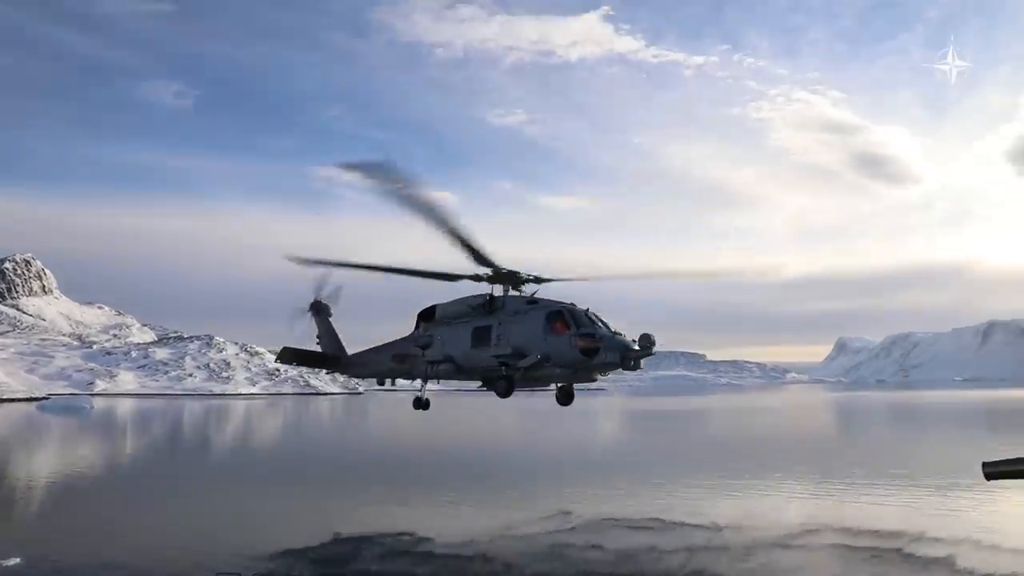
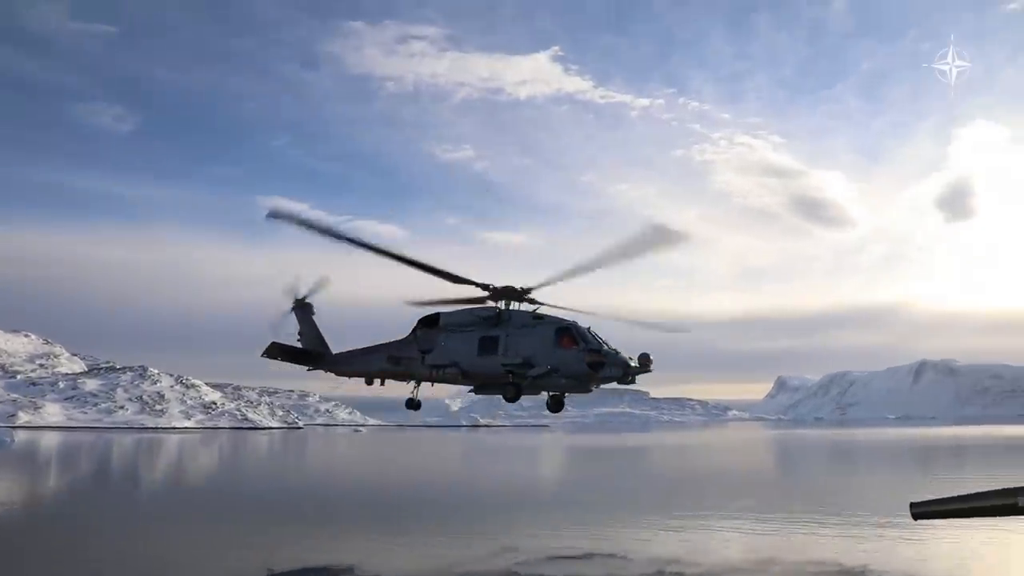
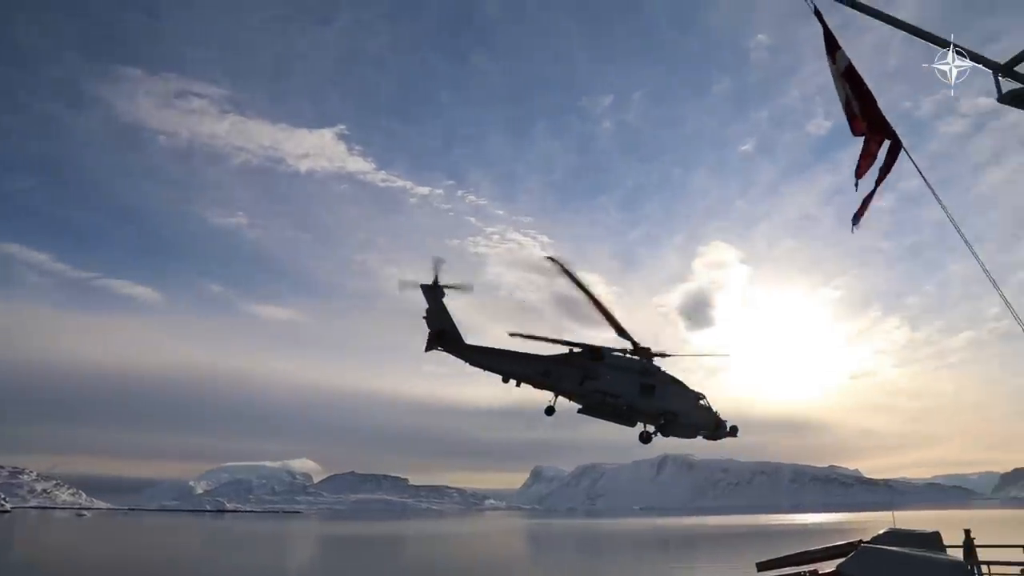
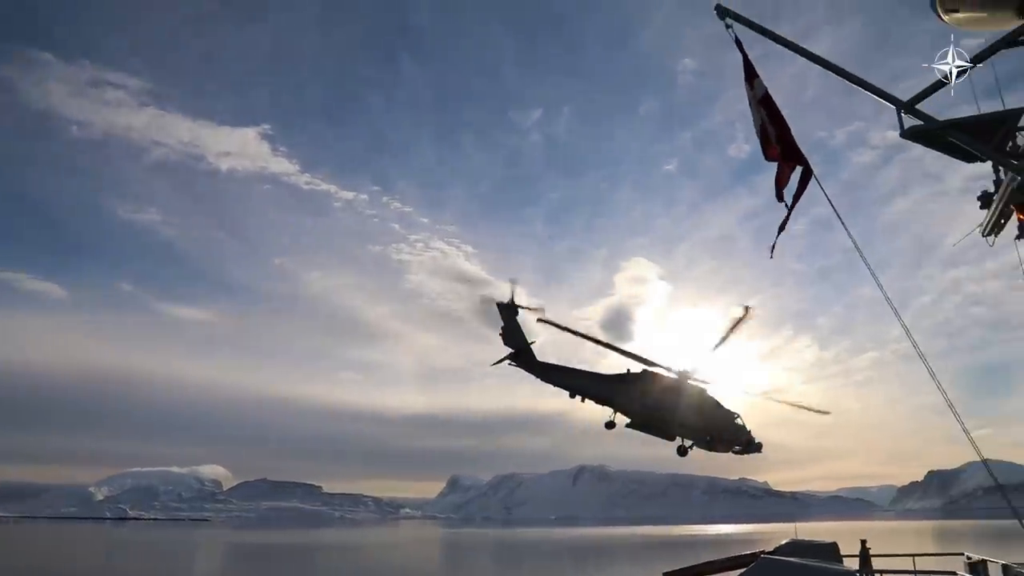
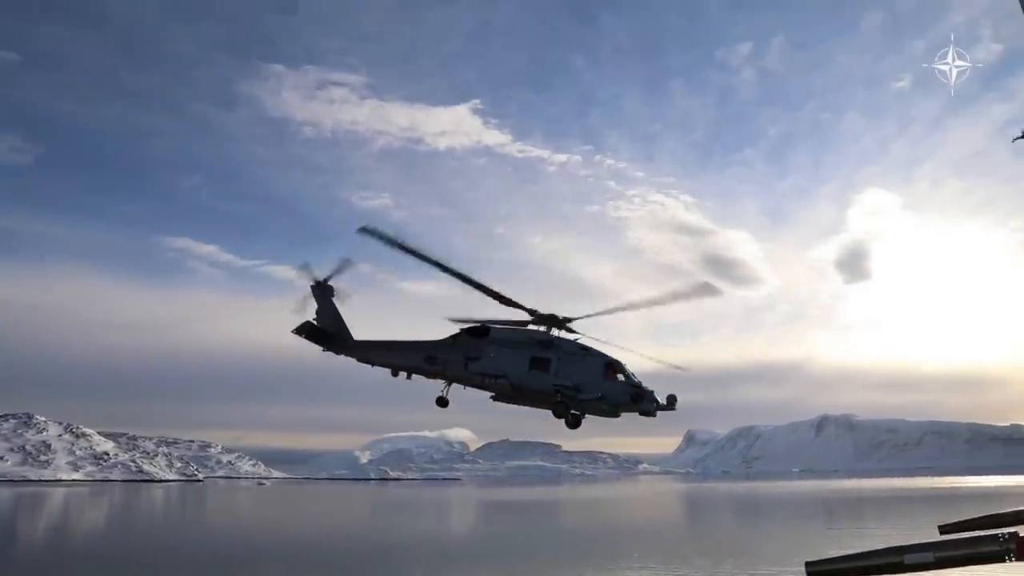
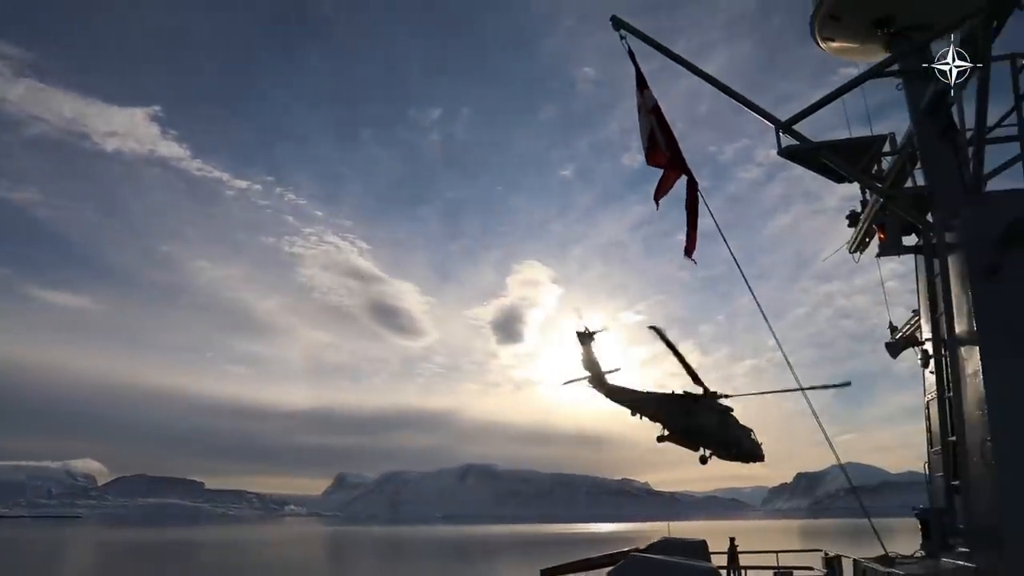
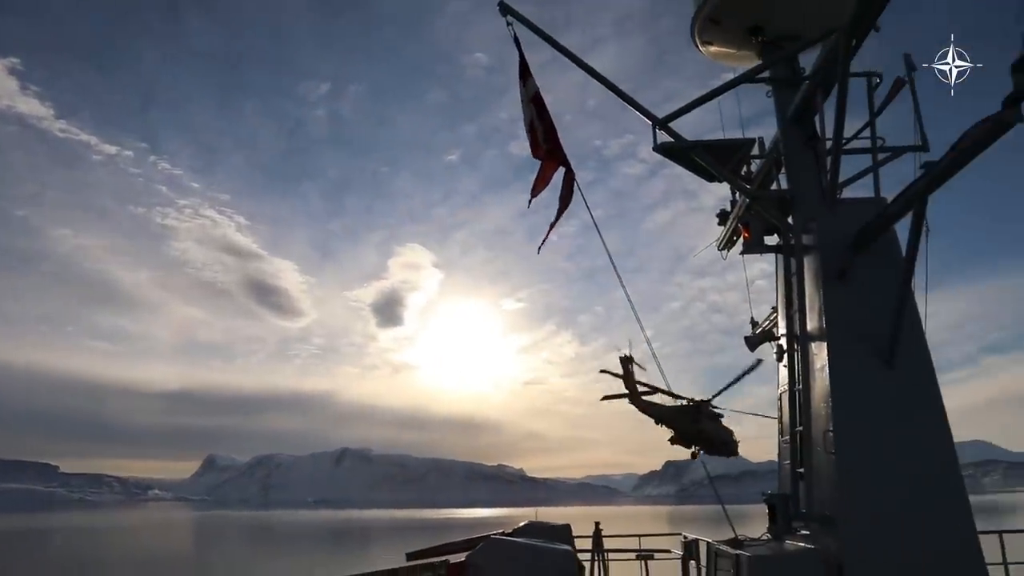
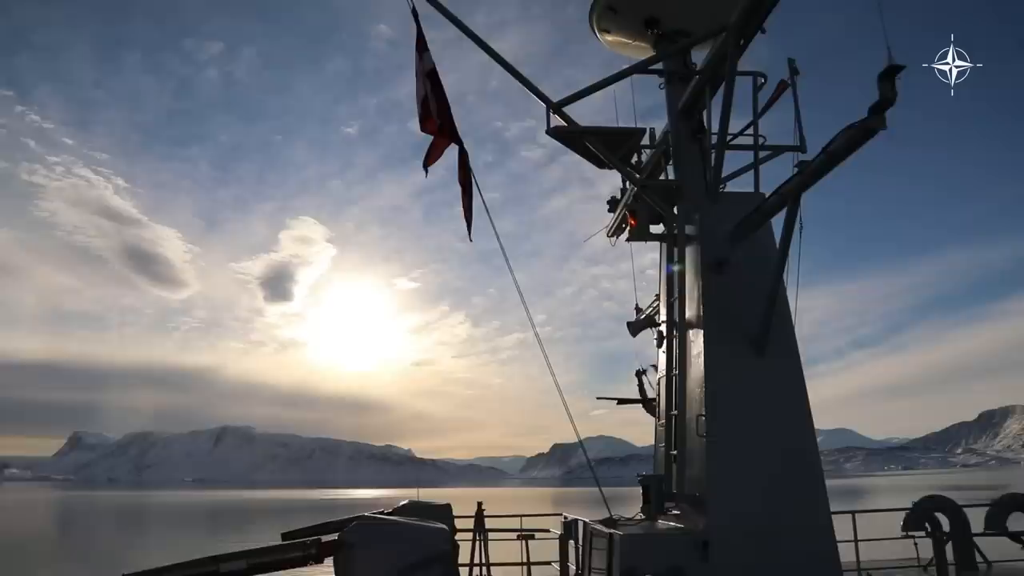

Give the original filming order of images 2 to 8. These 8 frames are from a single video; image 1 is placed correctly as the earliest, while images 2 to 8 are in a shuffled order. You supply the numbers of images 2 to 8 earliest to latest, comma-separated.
2, 5, 3, 4, 6, 7, 8
